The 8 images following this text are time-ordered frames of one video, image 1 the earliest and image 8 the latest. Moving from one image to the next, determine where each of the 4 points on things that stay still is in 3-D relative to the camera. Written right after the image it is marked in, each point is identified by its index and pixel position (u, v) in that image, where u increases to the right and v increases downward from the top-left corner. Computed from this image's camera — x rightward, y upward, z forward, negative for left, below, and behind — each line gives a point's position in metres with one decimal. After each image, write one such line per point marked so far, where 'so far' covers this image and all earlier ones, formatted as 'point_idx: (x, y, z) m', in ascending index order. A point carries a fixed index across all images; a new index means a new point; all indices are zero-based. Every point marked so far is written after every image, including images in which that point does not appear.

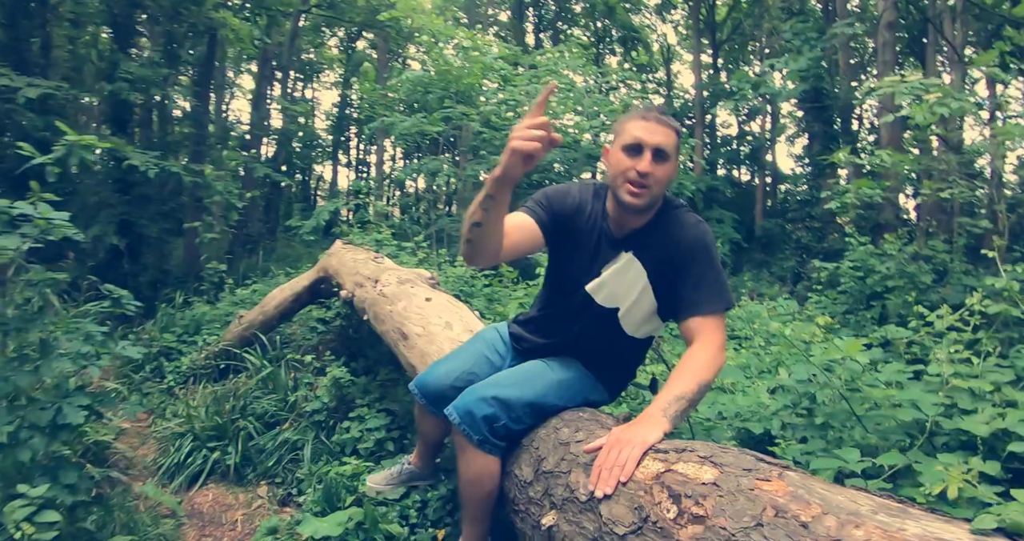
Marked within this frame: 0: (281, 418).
0: (-1.9, -1.2, +4.1) m
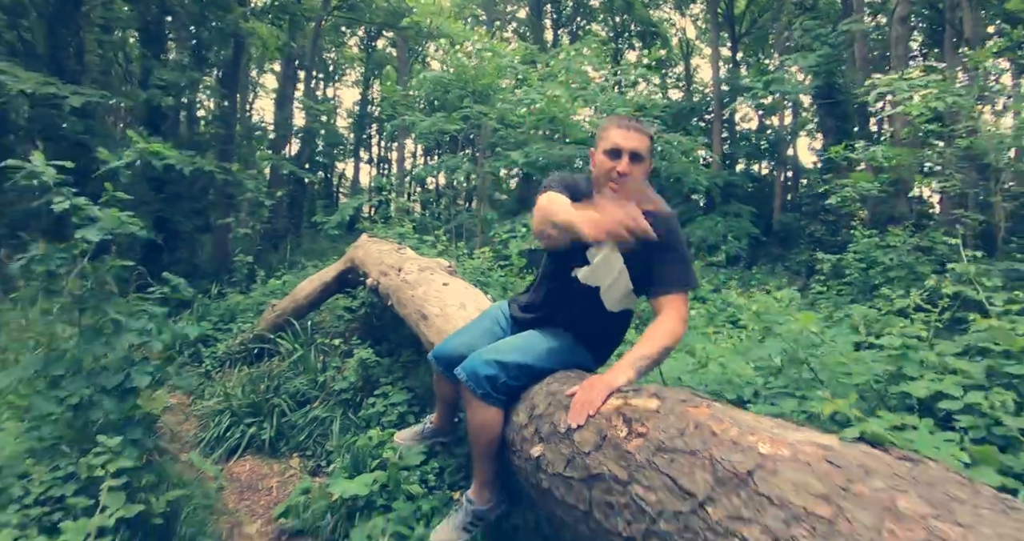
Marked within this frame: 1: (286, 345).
0: (-1.8, -1.1, +4.5) m
1: (-2.2, -0.7, +5.0) m
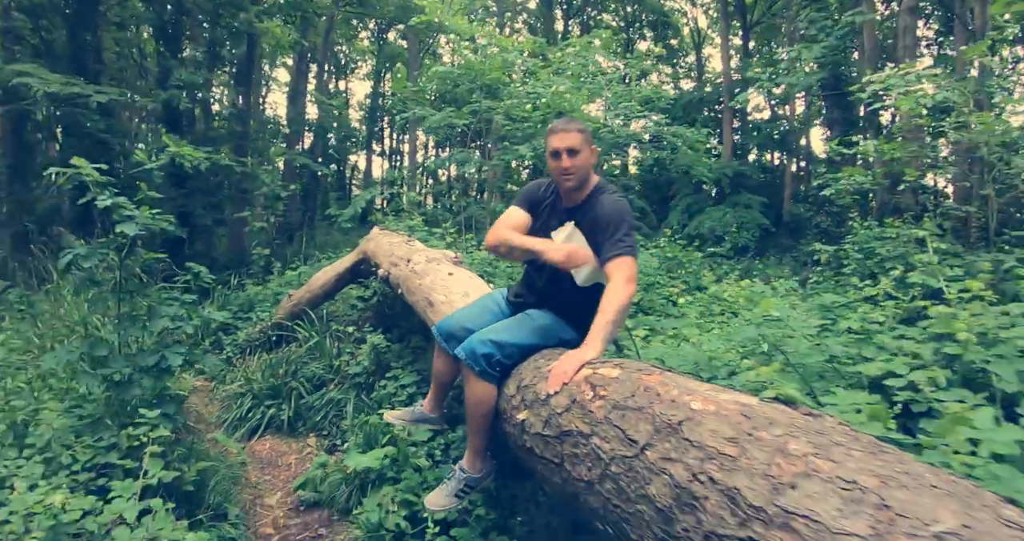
0: (-1.7, -1.0, +4.8) m
1: (-2.2, -0.6, +5.3) m
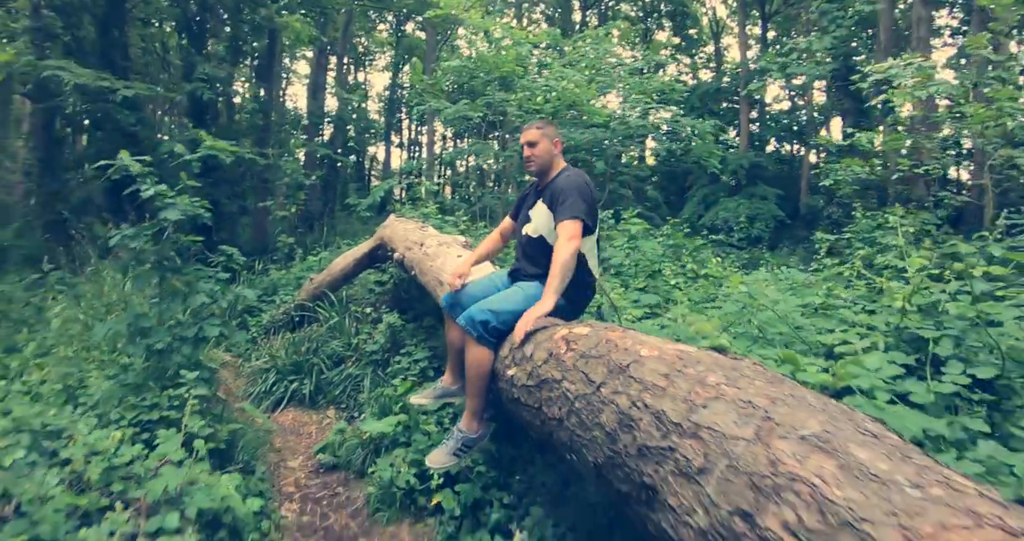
0: (-1.7, -0.9, +5.1) m
1: (-2.1, -0.5, +5.7) m
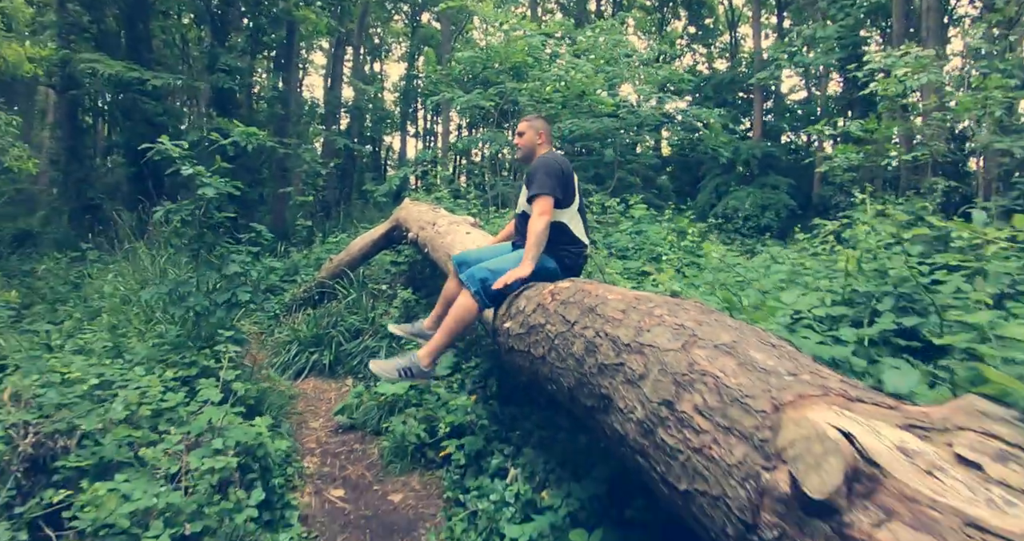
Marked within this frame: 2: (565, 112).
0: (-1.6, -0.6, +5.5) m
1: (-2.0, -0.2, +6.0) m
2: (+1.0, +3.1, +9.8) m
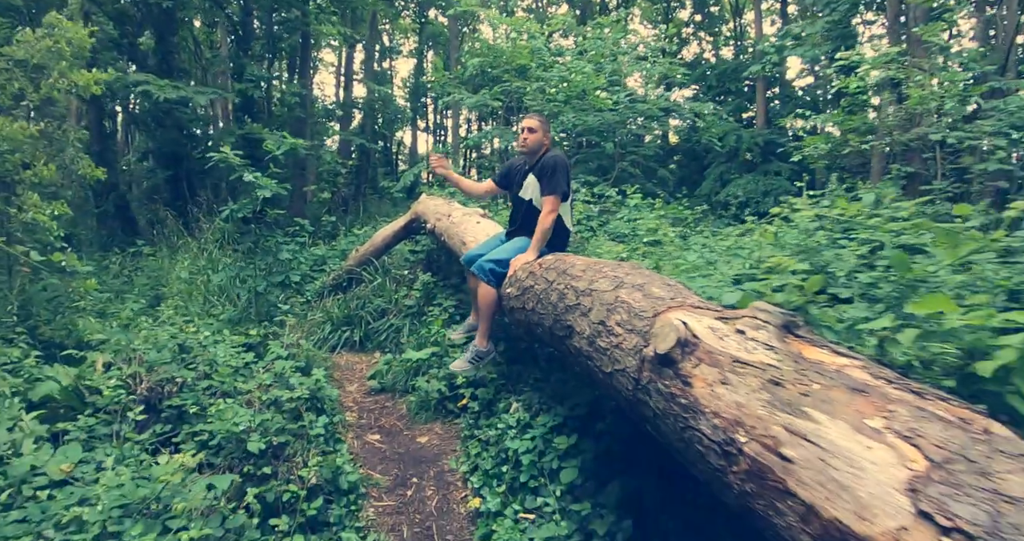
0: (-1.5, -0.5, +6.2) m
1: (-1.9, -0.1, +6.8) m
2: (+1.2, +3.4, +10.5) m
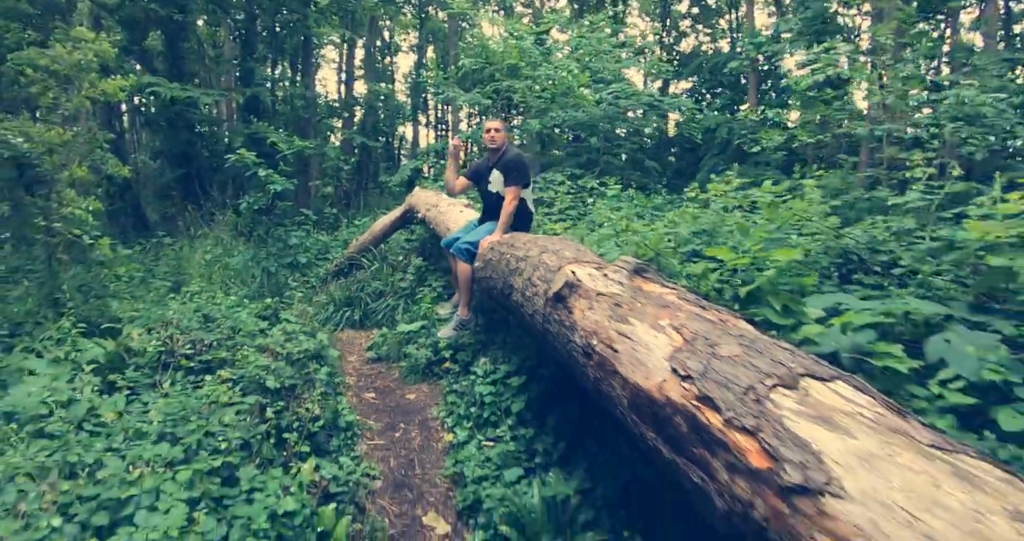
0: (-1.8, -0.3, +6.9) m
1: (-2.2, +0.1, +7.5) m
2: (+1.0, +3.7, +11.1) m
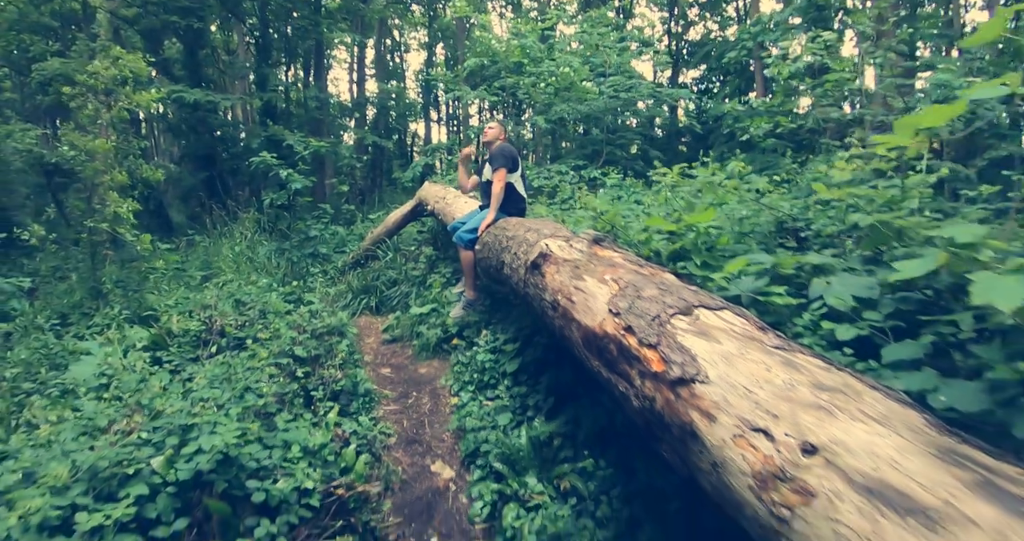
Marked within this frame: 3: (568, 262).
0: (-1.7, -0.1, +7.5) m
1: (-2.1, +0.3, +8.1) m
2: (+1.0, +3.9, +11.5) m
3: (+0.3, 0.0, +2.6) m
